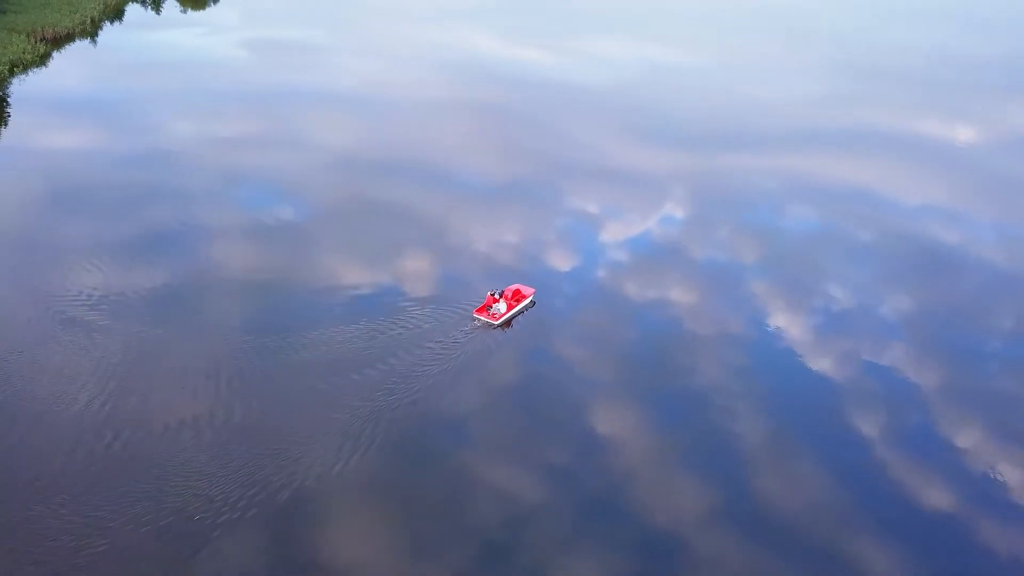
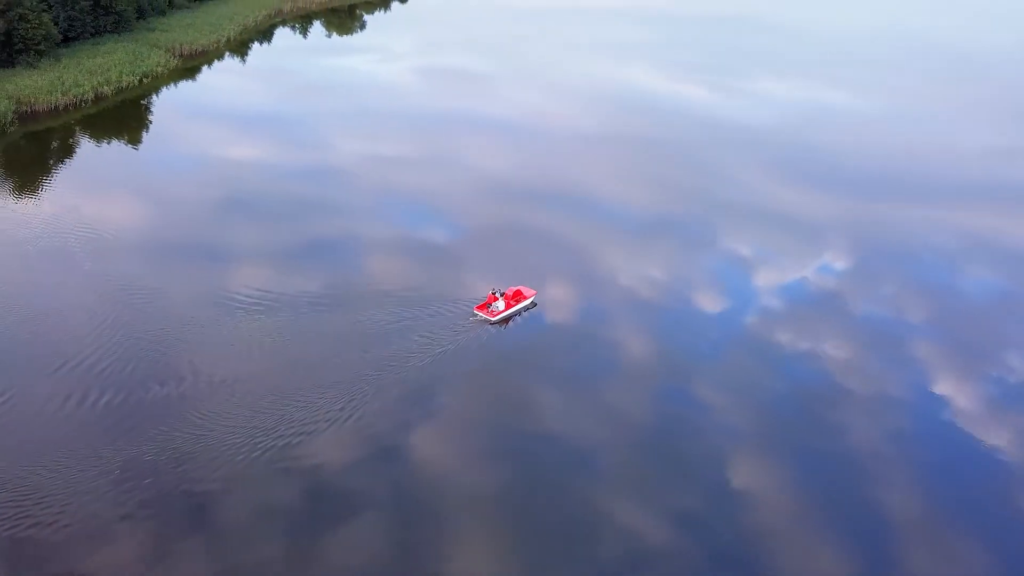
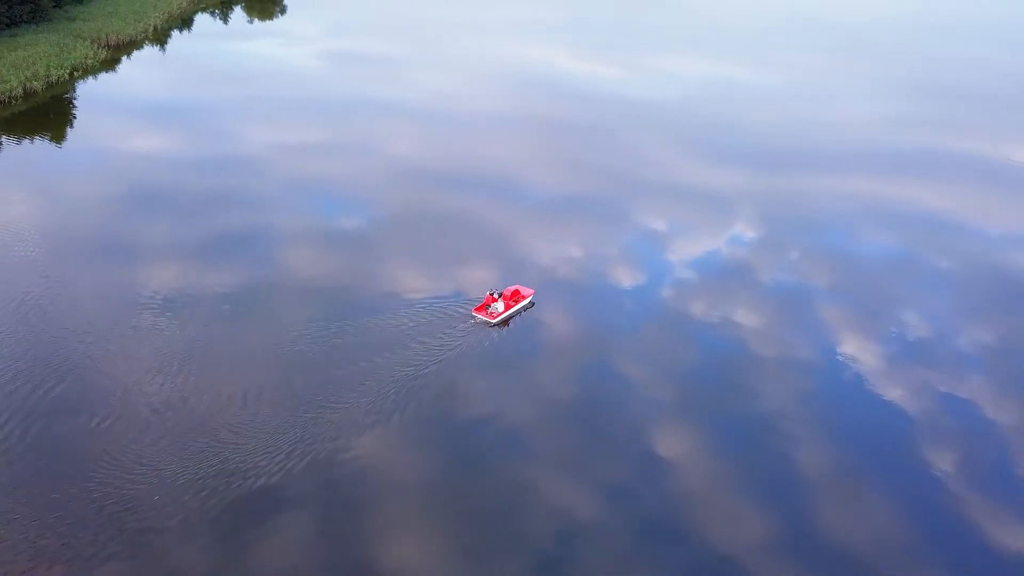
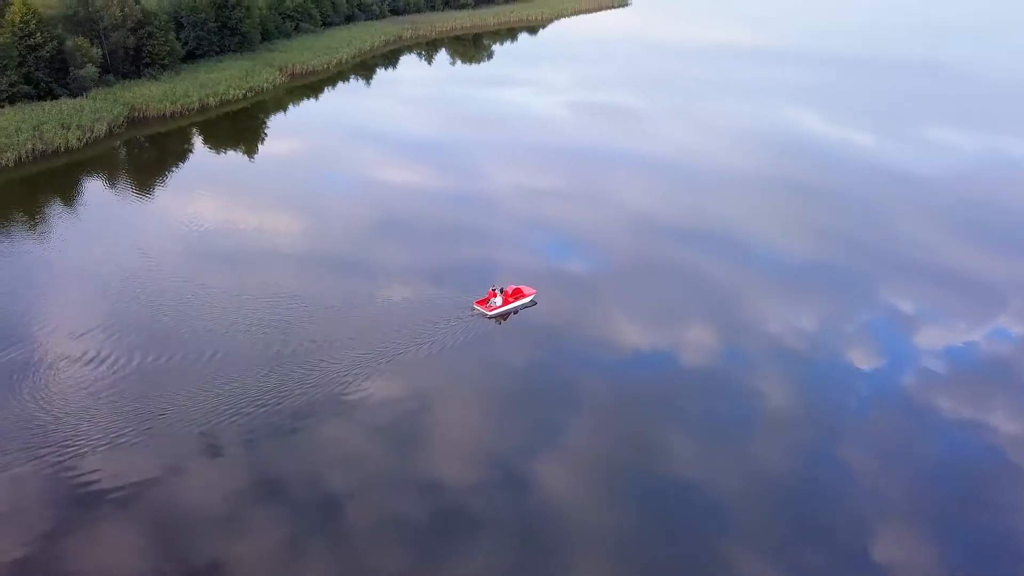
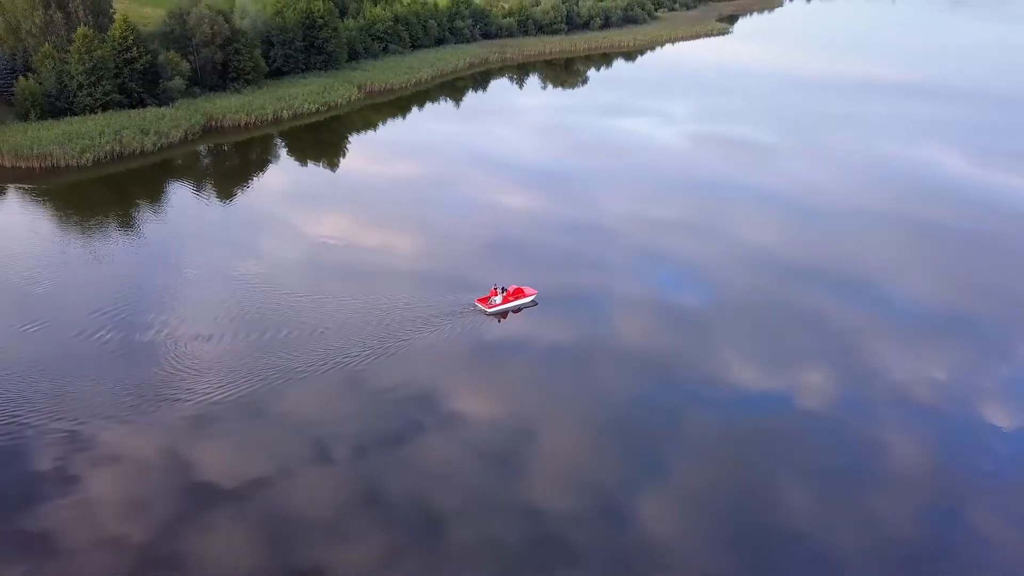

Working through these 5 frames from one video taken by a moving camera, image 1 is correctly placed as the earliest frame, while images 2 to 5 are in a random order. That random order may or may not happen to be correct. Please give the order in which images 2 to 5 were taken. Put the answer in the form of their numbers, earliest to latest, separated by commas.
3, 2, 4, 5
